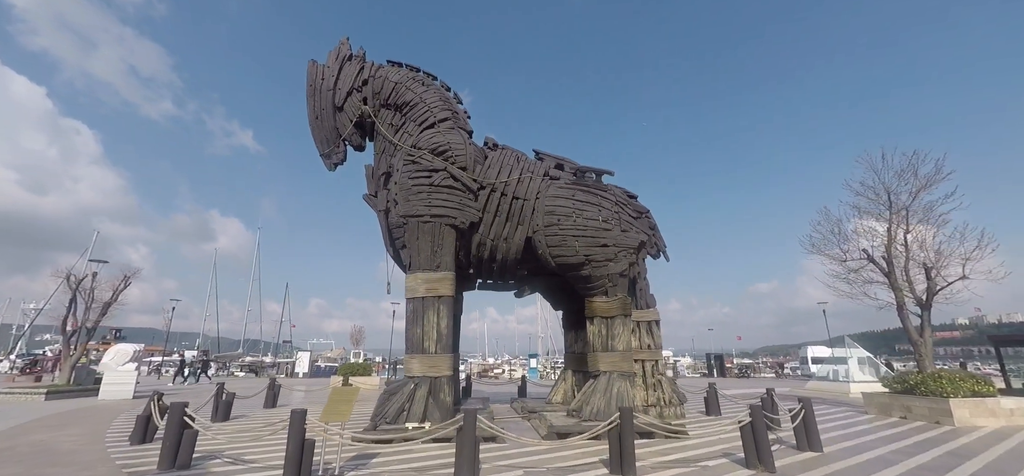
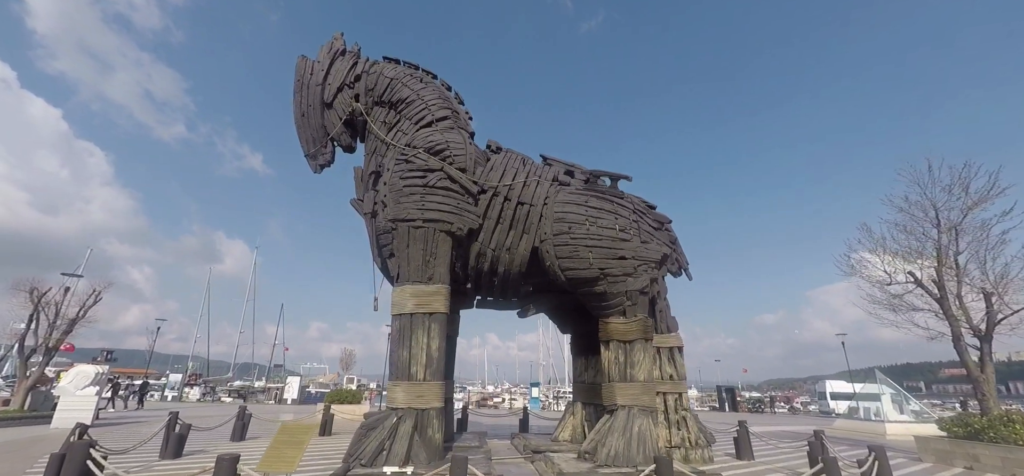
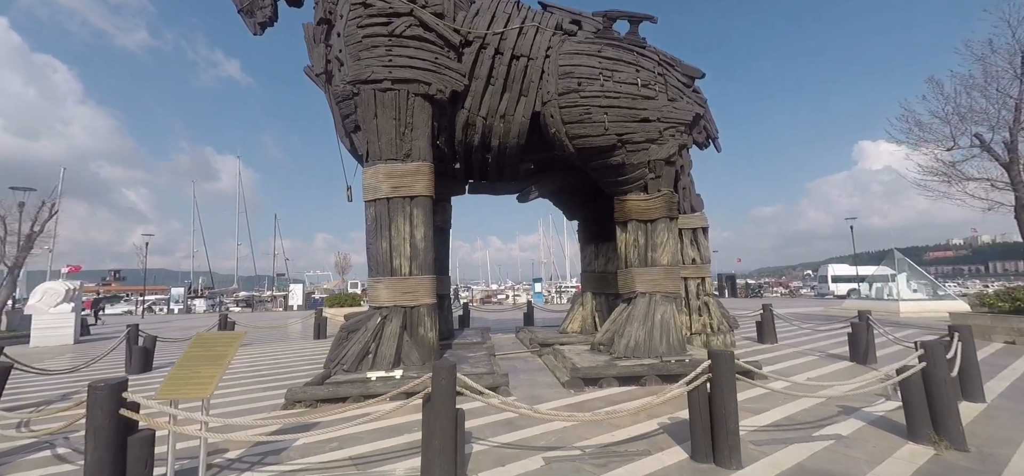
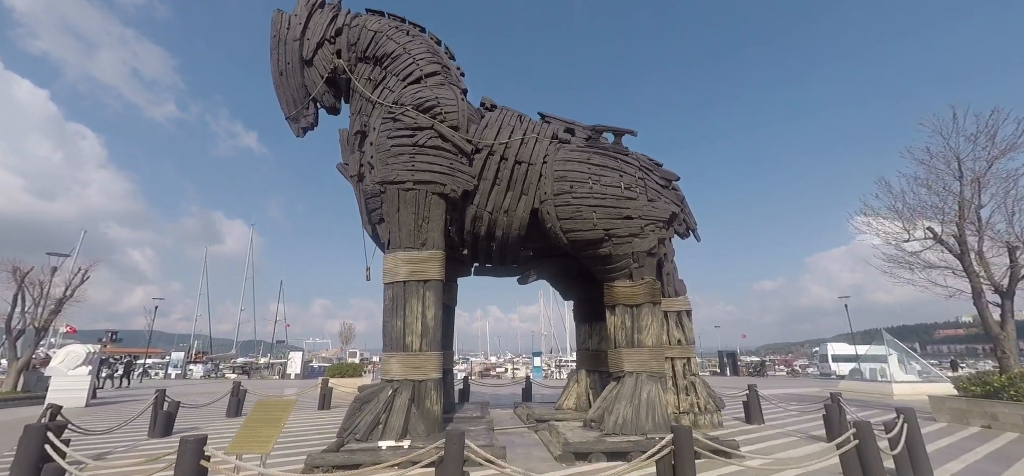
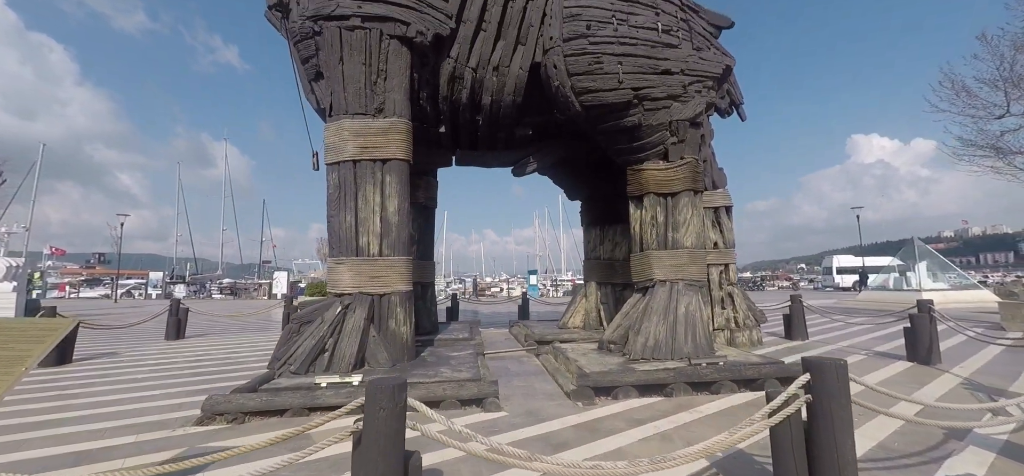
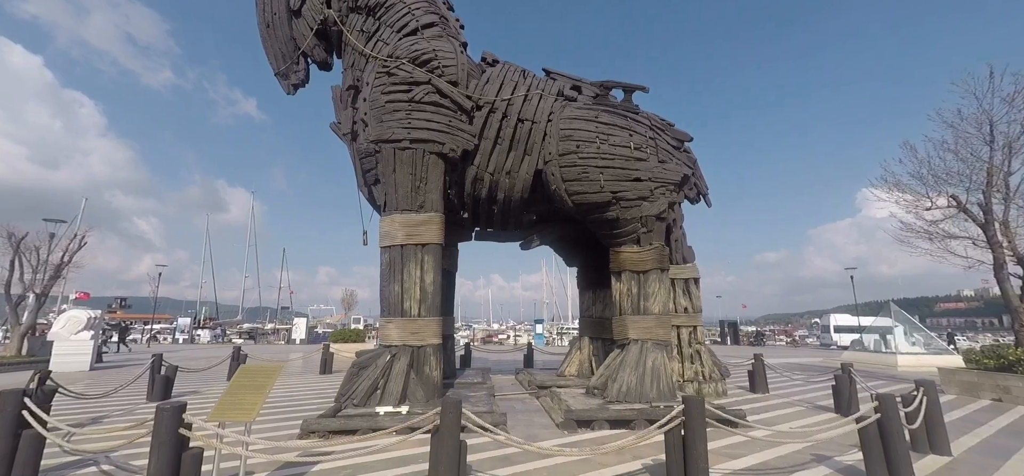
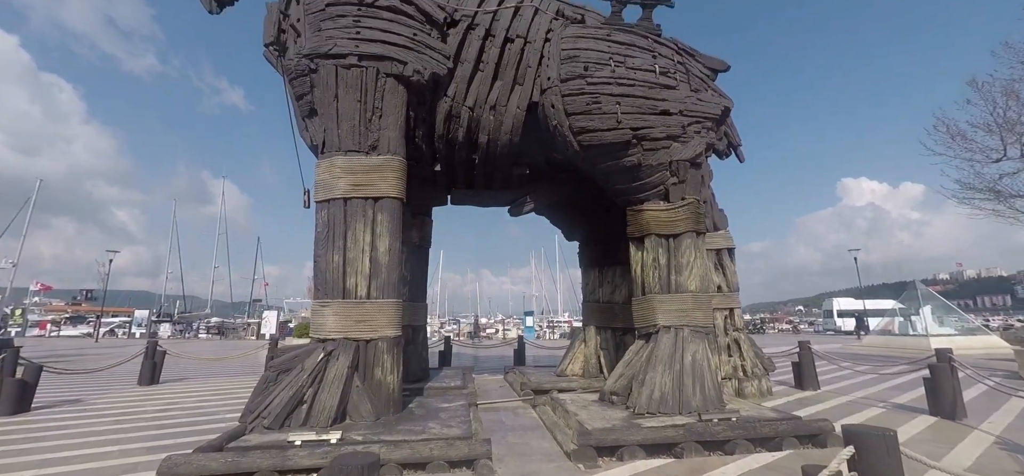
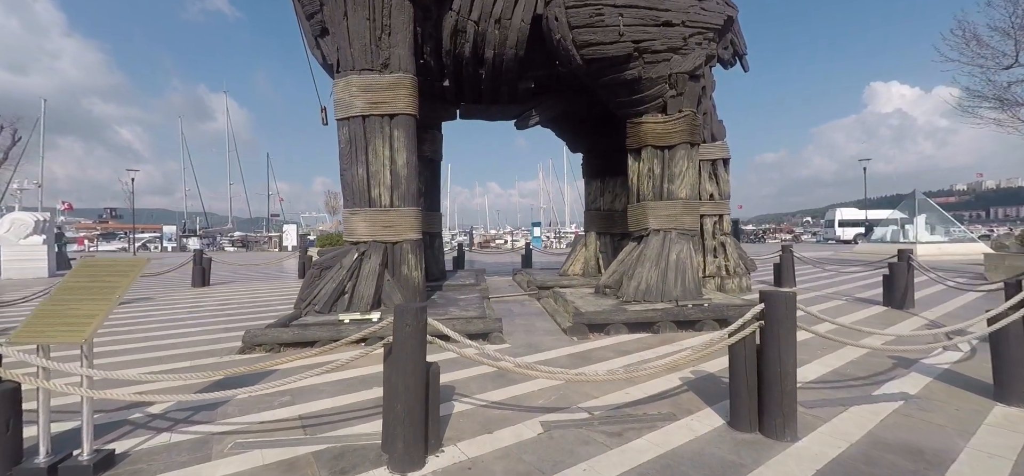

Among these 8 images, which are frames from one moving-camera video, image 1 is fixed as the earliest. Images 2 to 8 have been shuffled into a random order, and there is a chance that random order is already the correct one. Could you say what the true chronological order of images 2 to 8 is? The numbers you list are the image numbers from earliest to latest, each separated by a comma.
2, 4, 6, 3, 8, 5, 7
